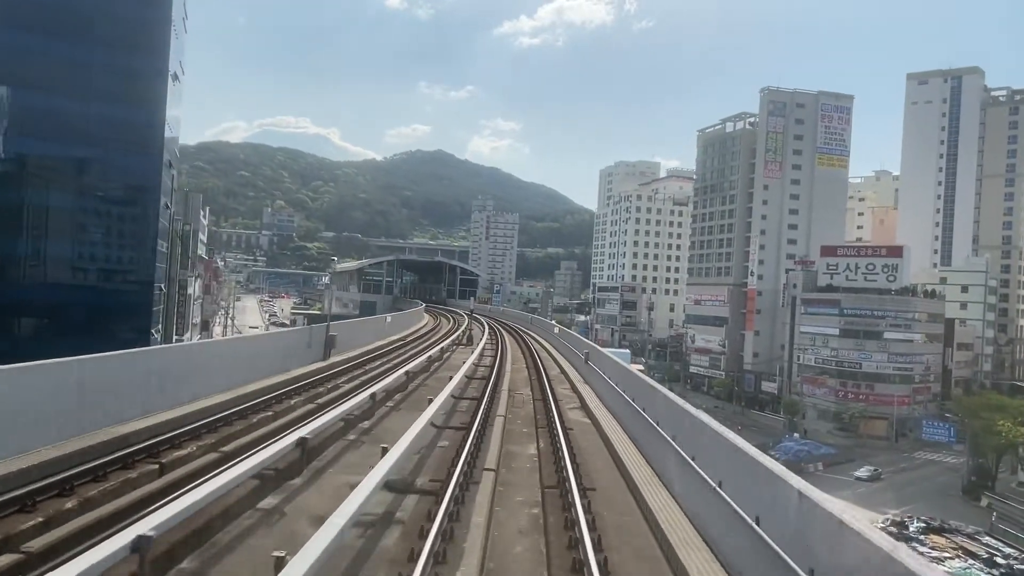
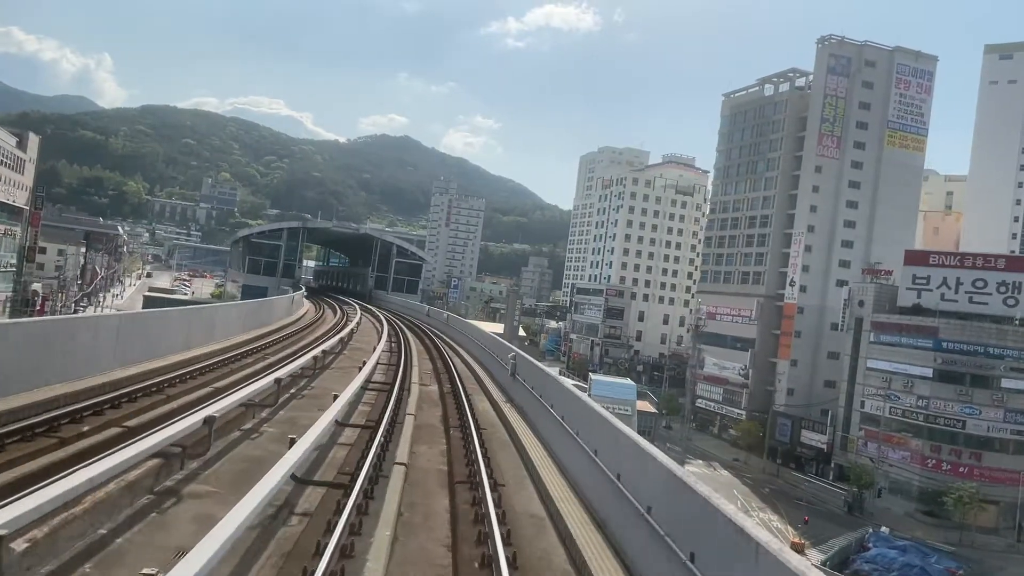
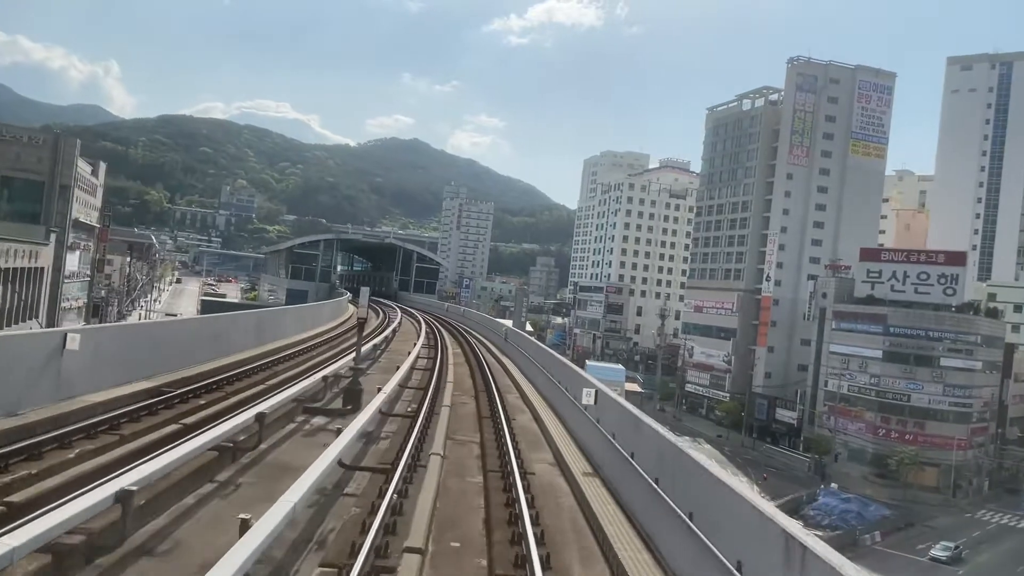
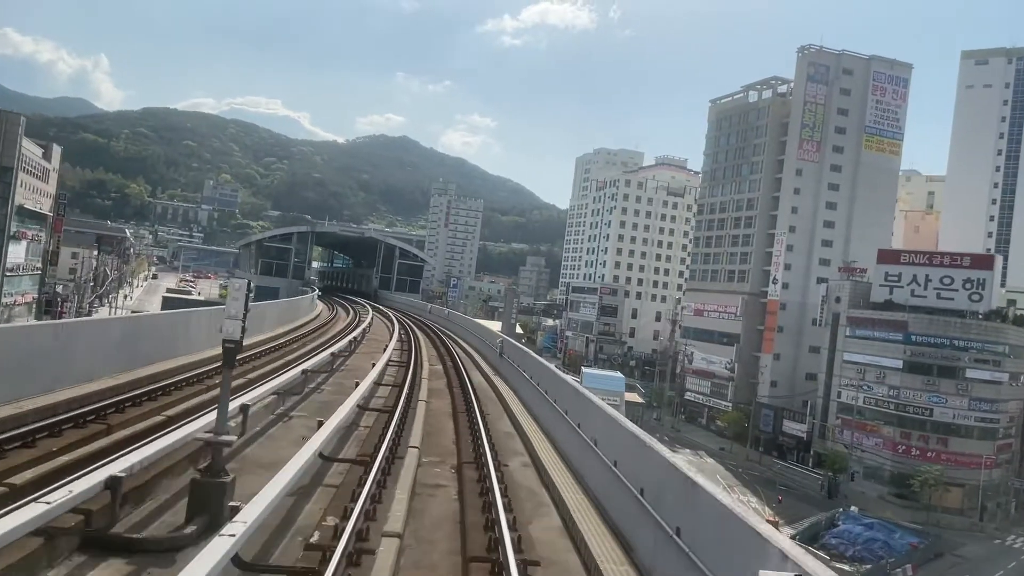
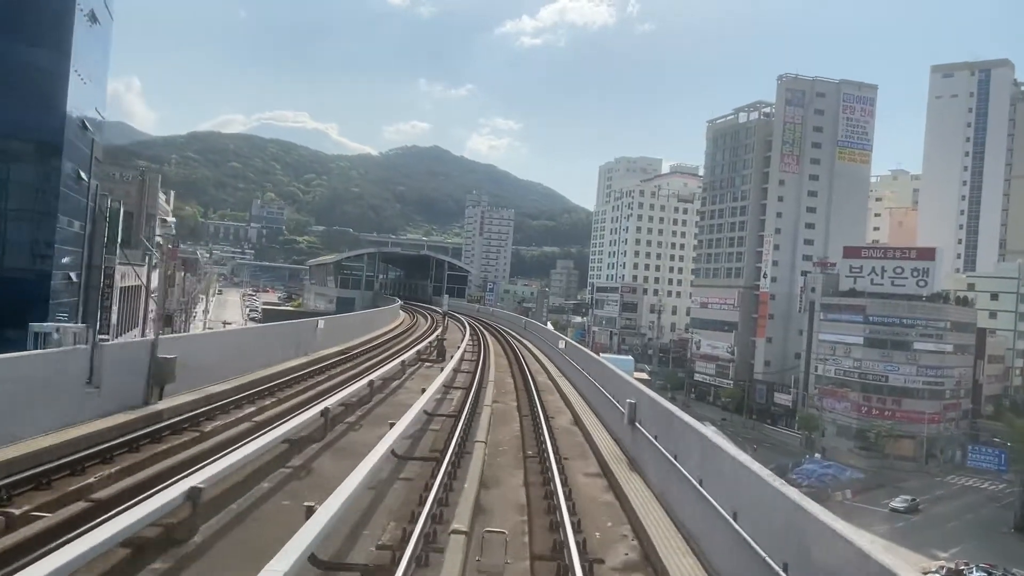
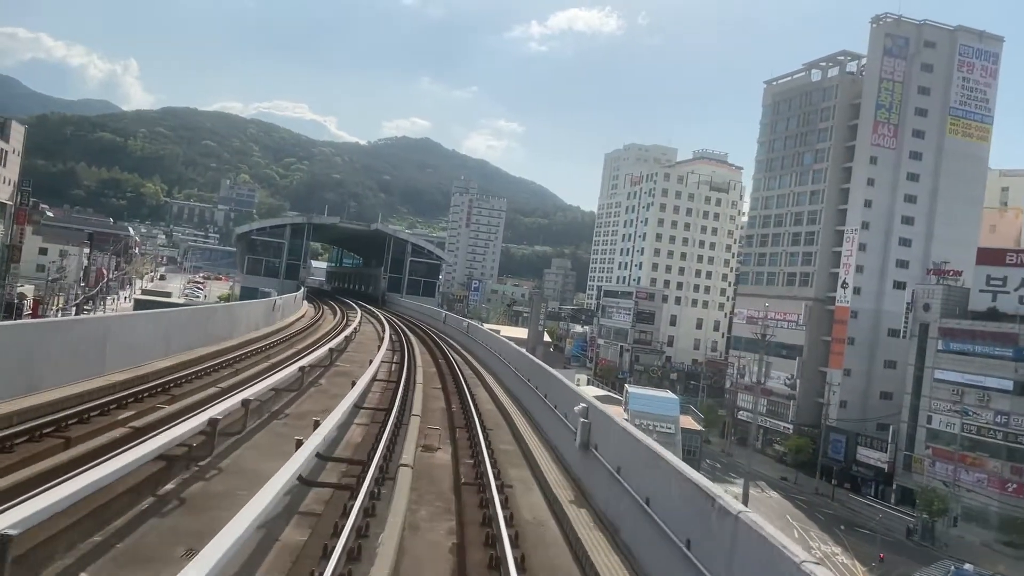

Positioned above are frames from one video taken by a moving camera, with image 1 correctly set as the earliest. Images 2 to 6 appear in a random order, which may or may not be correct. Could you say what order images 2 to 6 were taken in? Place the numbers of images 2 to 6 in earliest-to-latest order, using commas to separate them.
5, 3, 4, 2, 6
